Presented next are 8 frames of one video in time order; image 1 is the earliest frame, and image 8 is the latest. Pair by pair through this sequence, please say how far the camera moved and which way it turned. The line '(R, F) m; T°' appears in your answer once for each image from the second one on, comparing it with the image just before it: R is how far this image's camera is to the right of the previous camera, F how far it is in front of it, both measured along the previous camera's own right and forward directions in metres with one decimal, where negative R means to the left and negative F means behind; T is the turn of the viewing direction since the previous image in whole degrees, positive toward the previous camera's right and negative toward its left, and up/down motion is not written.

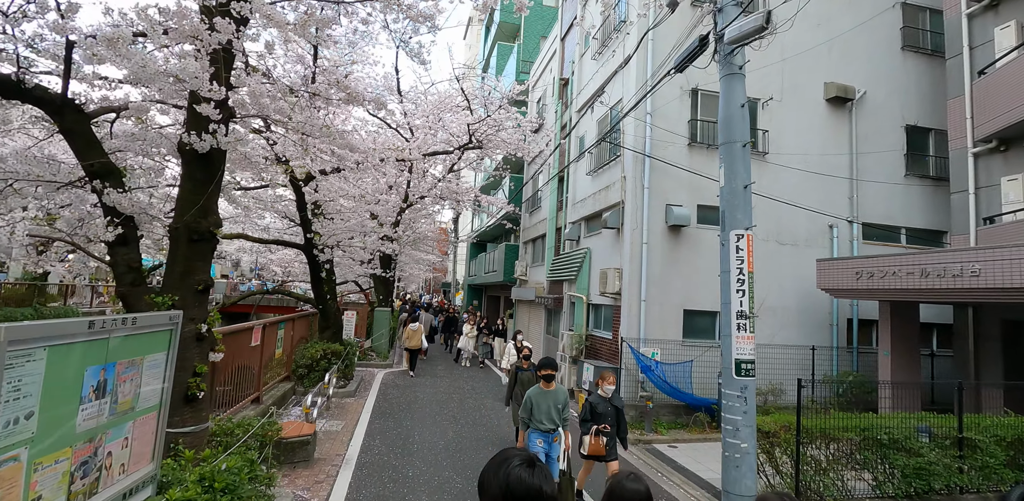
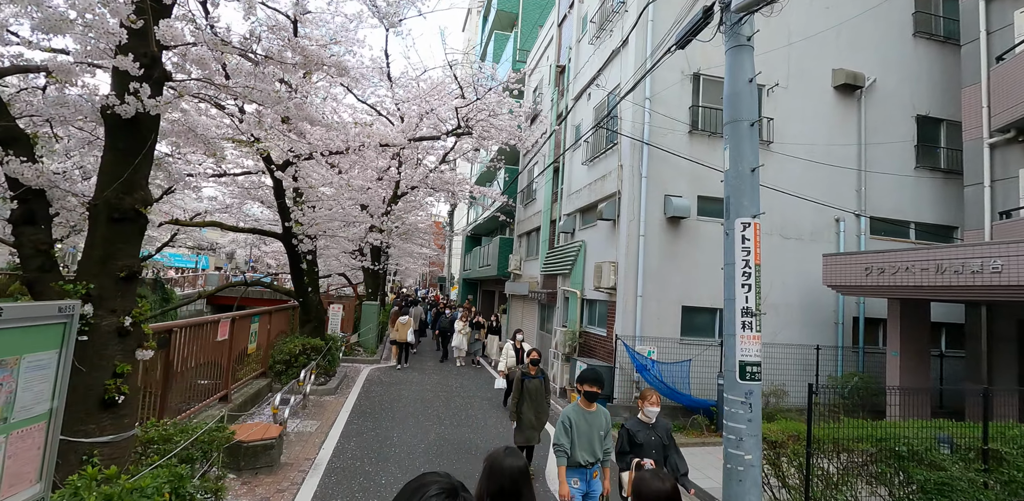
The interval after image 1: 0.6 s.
(+0.2, +0.5) m; 0°
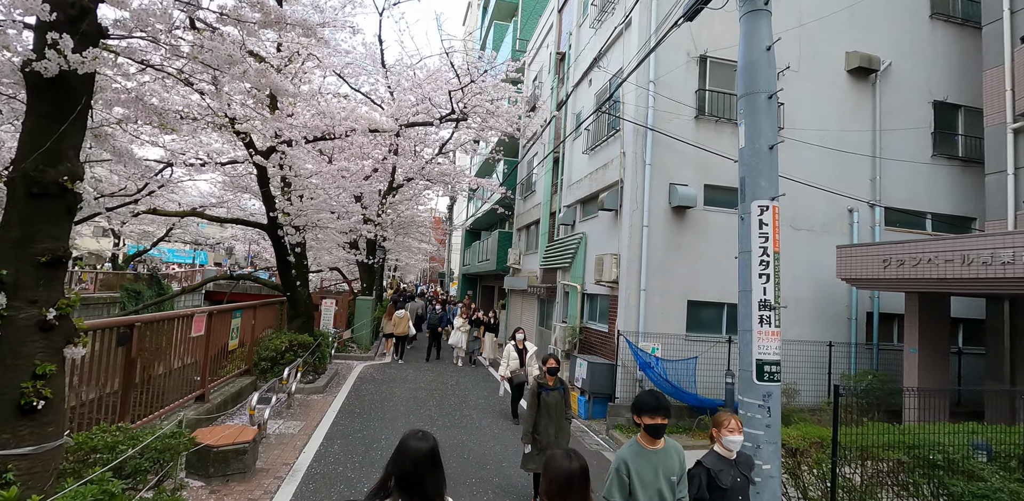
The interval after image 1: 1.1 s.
(+0.1, +0.4) m; 0°
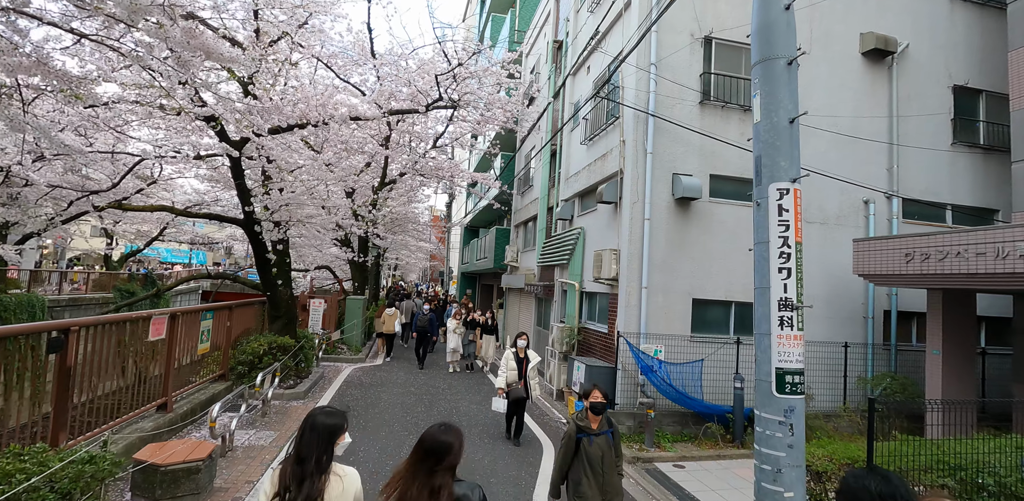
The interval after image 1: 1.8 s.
(+0.2, +0.6) m; 0°
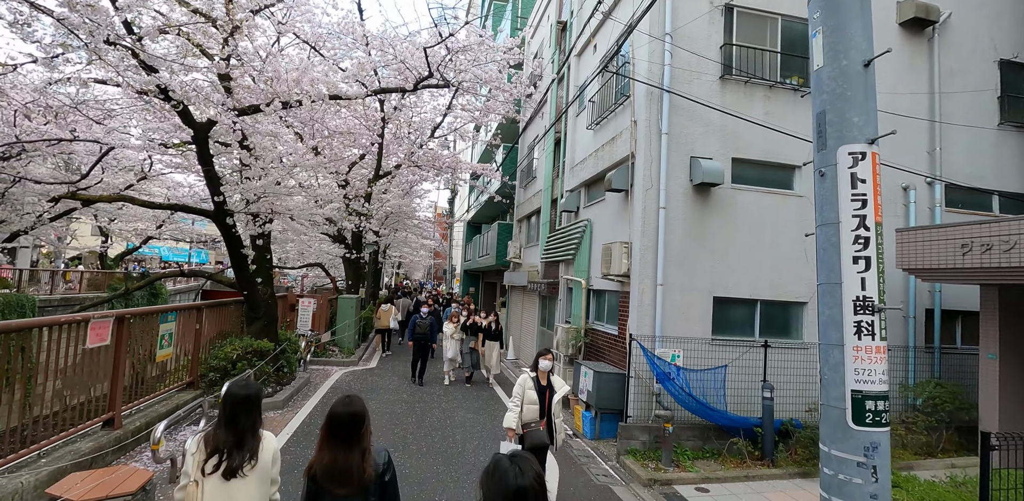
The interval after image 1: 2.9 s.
(+0.1, +0.8) m; -1°
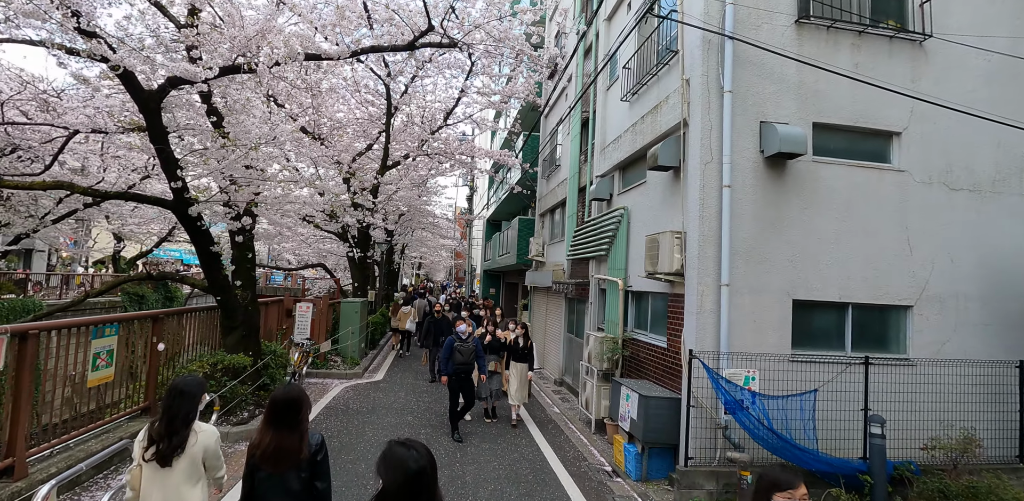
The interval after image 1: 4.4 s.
(0.0, +1.4) m; -3°
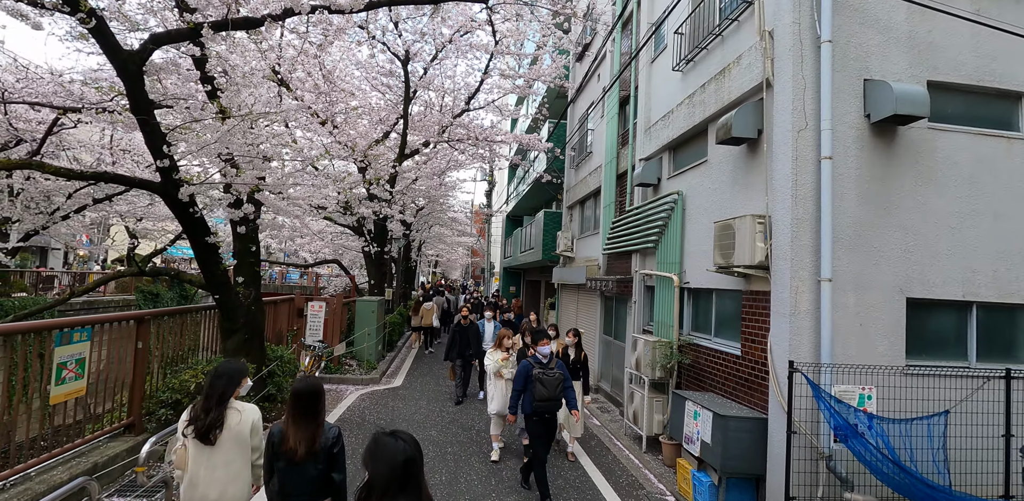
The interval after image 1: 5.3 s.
(-0.3, +0.9) m; -2°
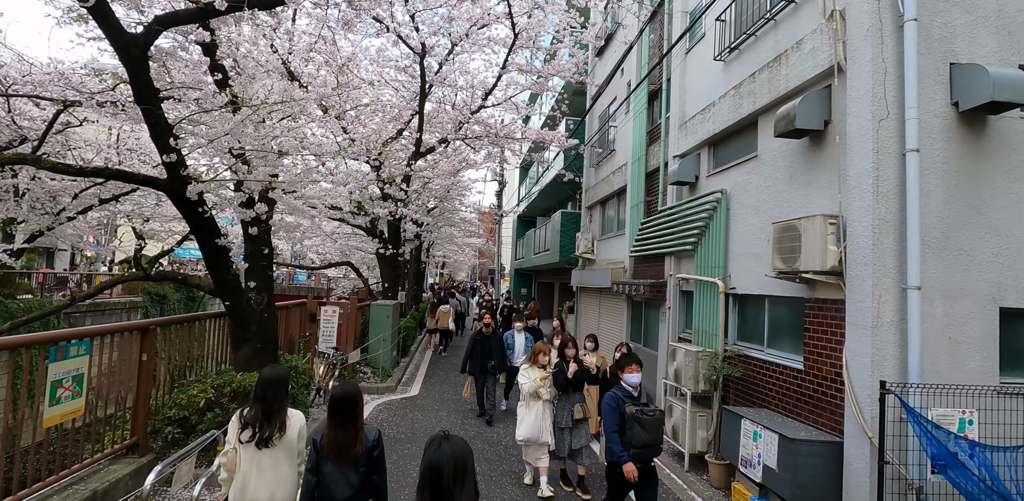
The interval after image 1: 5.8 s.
(-0.3, +0.5) m; -1°
